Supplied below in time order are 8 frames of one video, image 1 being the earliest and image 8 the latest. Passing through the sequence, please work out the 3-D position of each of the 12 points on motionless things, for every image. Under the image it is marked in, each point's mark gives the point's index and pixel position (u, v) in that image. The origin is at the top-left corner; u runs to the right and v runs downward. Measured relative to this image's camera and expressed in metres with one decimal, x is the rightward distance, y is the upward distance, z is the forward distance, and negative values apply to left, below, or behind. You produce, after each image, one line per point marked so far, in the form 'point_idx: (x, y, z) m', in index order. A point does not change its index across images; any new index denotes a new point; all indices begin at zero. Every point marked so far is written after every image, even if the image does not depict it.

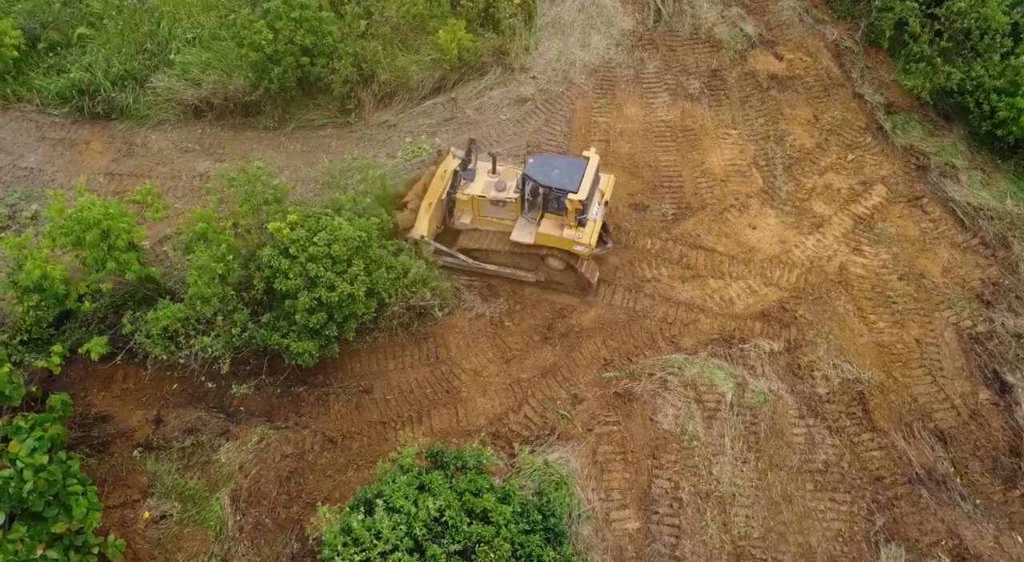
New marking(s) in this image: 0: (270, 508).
0: (-2.3, -2.2, +7.8) m
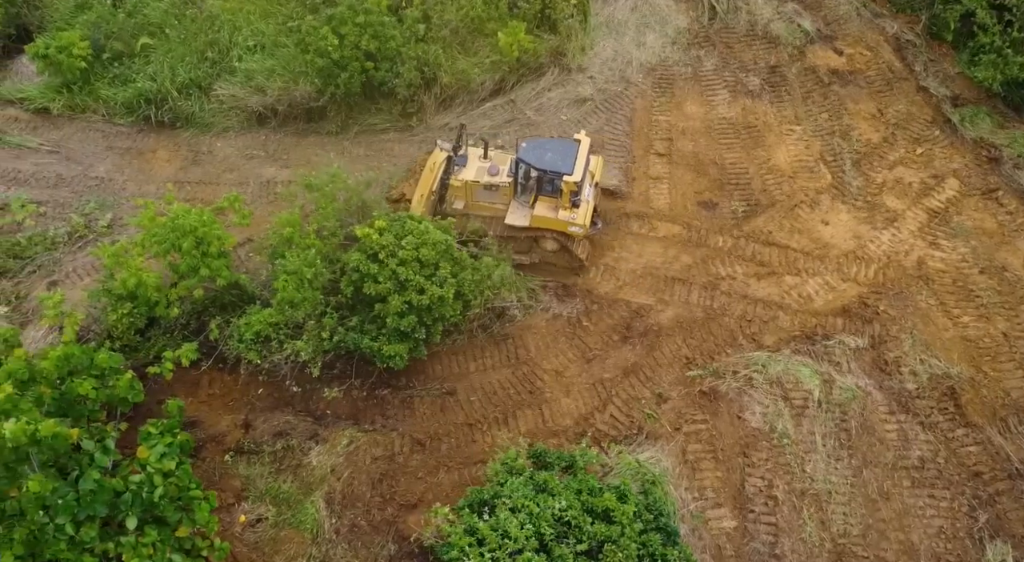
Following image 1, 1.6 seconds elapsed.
0: (-1.4, -2.3, +7.8) m
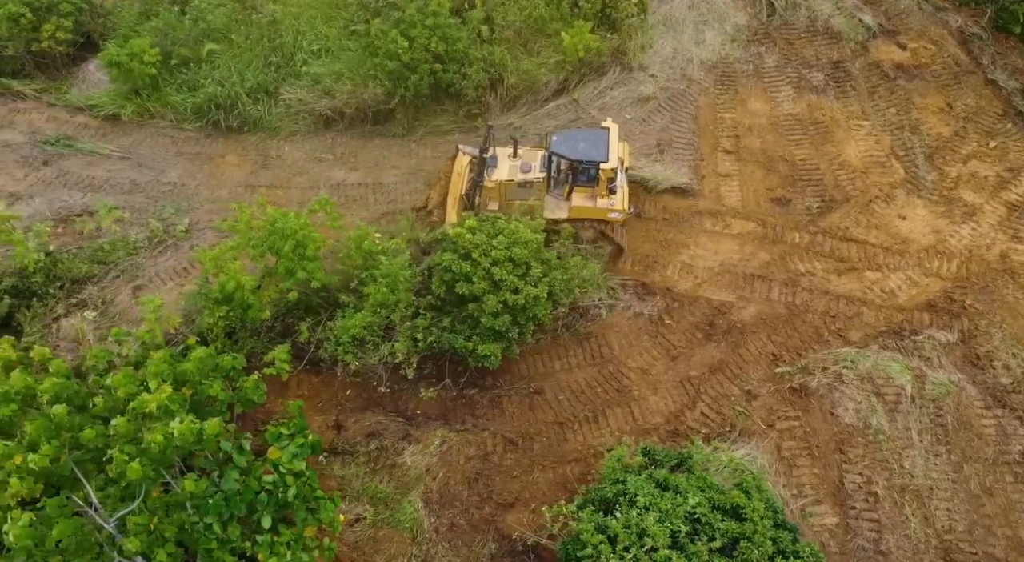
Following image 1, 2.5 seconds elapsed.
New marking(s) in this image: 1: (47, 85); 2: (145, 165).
0: (-0.5, -2.3, +7.8) m
1: (-7.0, +2.9, +11.7) m
2: (-5.1, +1.6, +10.9) m
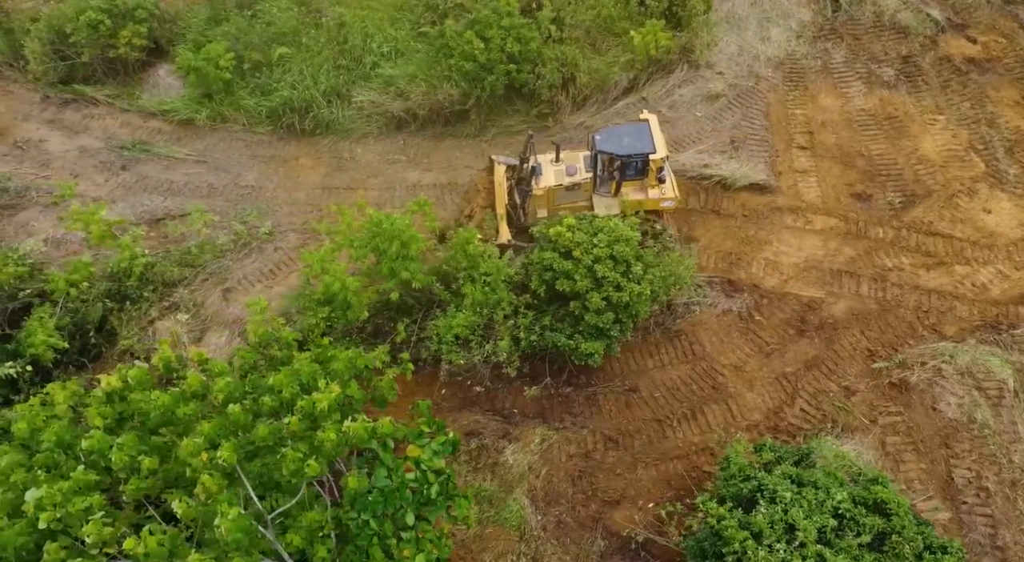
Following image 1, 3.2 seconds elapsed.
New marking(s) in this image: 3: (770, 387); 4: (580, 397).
0: (+0.6, -2.3, +7.9) m
1: (-5.9, +2.9, +11.8) m
2: (-4.1, +1.6, +11.0) m
3: (+2.8, -1.1, +8.6) m
4: (+0.7, -1.3, +8.5) m
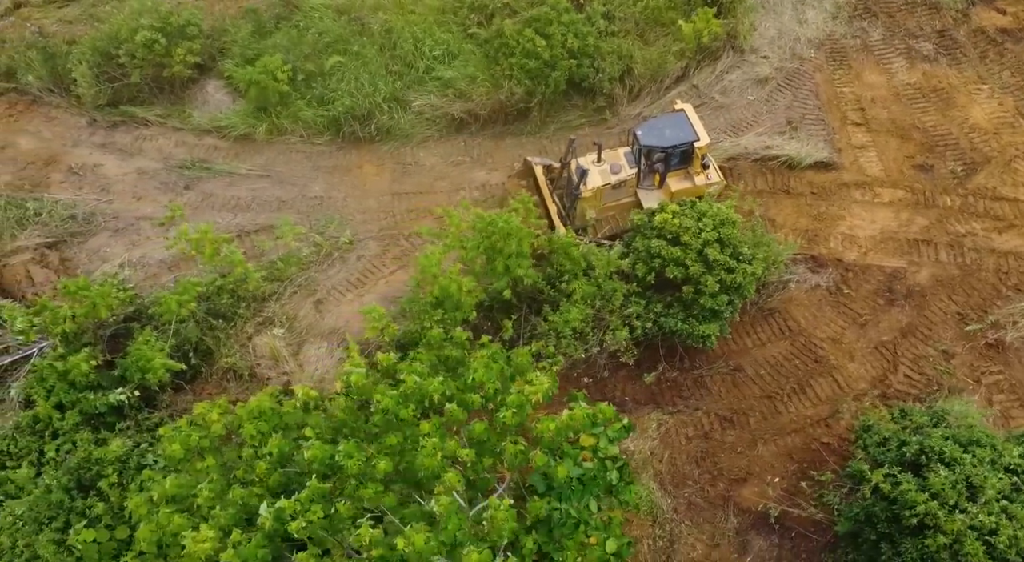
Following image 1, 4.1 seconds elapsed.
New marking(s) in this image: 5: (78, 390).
0: (+1.9, -2.1, +8.0) m
1: (-5.1, +2.6, +11.7) m
2: (-3.2, +1.4, +11.0) m
3: (+4.0, -0.8, +8.8) m
4: (+2.0, -1.1, +8.7) m
5: (-4.7, -1.2, +8.6) m
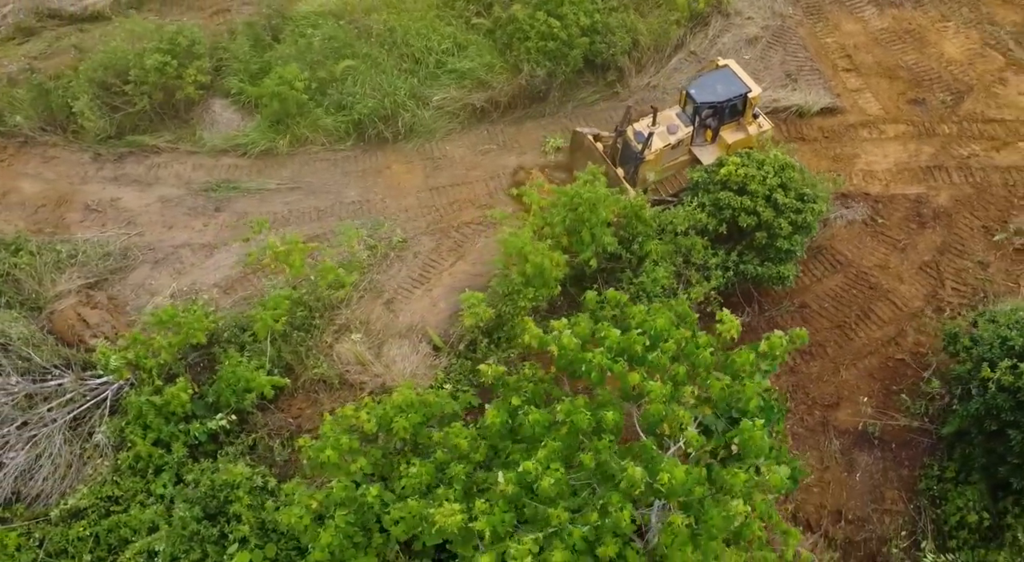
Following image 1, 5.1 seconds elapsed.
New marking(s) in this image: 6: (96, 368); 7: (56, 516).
0: (+3.1, -1.5, +8.5) m
1: (-4.9, +2.1, +11.4) m
2: (-2.7, +1.2, +10.9) m
3: (+4.9, +0.1, +9.6) m
4: (+2.9, -0.5, +9.2) m
5: (-3.6, -1.5, +8.4) m
6: (-4.8, -1.0, +9.0) m
7: (-4.7, -2.4, +8.0) m
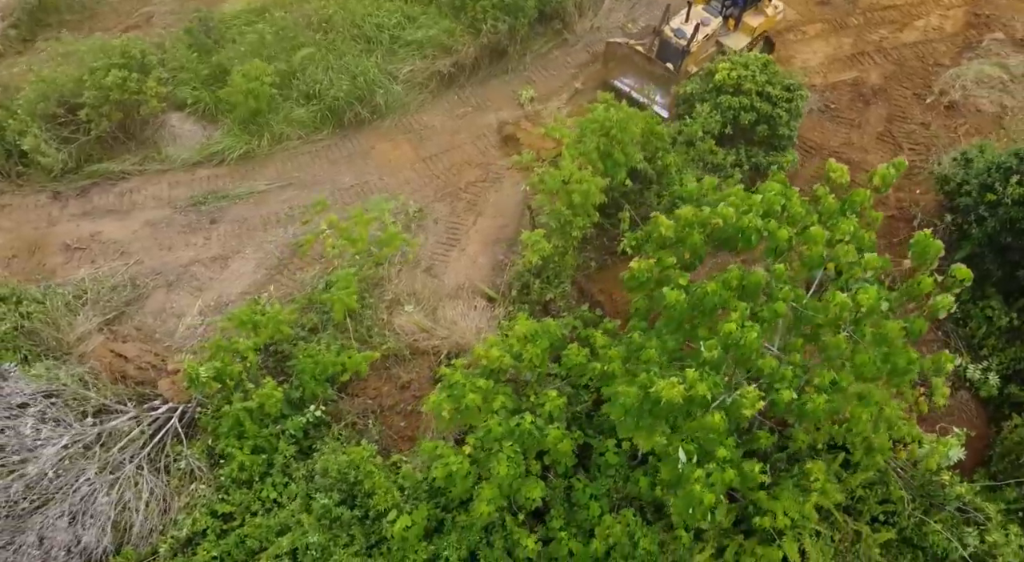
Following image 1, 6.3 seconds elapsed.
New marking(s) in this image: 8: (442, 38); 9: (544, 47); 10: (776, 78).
0: (+3.8, 0.0, +9.5) m
1: (-5.1, +1.7, +10.7) m
2: (-2.7, +1.3, +10.7) m
3: (+5.1, +1.9, +10.8) m
4: (+3.3, +0.9, +10.1) m
5: (-2.5, -1.5, +8.2) m
6: (-3.9, -1.3, +8.5) m
7: (-3.3, -2.6, +7.6) m
8: (-1.1, +3.6, +11.6) m
9: (+0.5, +3.6, +12.1) m
10: (+3.2, +2.5, +9.6) m
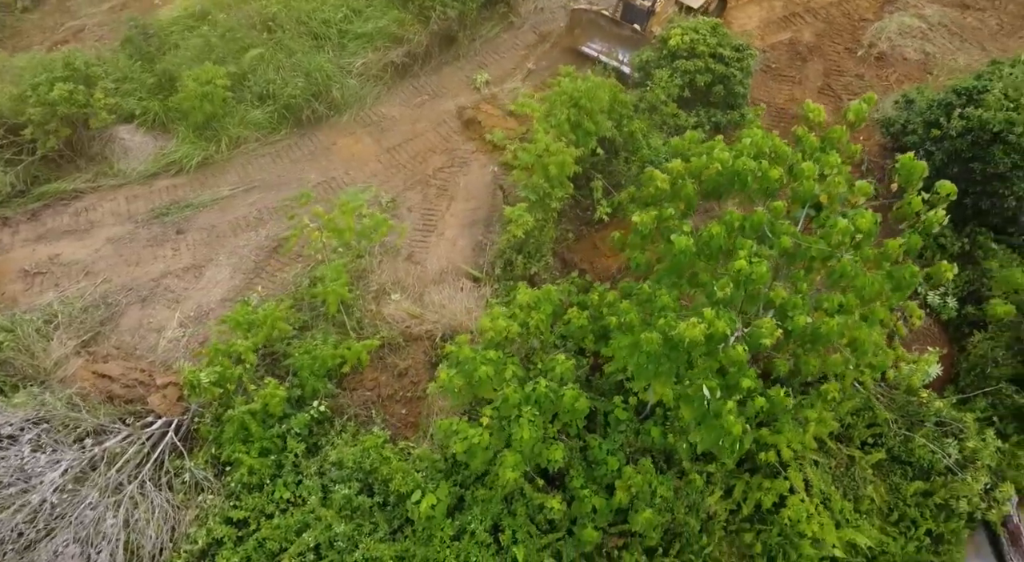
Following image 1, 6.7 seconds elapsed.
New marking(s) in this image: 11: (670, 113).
0: (+3.6, +0.6, +9.9) m
1: (-5.6, +1.4, +10.4) m
2: (-3.2, +1.3, +10.5) m
3: (+4.5, +2.6, +11.4) m
4: (+2.9, +1.5, +10.5) m
5: (-2.4, -1.5, +8.0) m
6: (-3.8, -1.4, +8.2) m
7: (-3.0, -2.6, +7.4) m
8: (-1.9, +3.7, +11.6) m
9: (-0.3, +3.9, +12.2) m
10: (+2.7, +3.1, +10.0) m
11: (+2.0, +2.1, +9.7) m
